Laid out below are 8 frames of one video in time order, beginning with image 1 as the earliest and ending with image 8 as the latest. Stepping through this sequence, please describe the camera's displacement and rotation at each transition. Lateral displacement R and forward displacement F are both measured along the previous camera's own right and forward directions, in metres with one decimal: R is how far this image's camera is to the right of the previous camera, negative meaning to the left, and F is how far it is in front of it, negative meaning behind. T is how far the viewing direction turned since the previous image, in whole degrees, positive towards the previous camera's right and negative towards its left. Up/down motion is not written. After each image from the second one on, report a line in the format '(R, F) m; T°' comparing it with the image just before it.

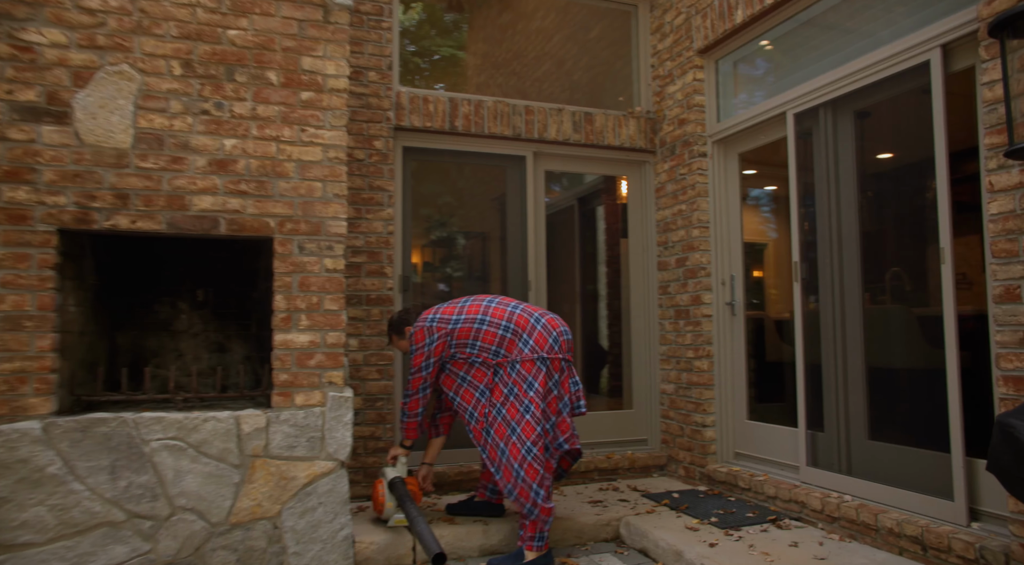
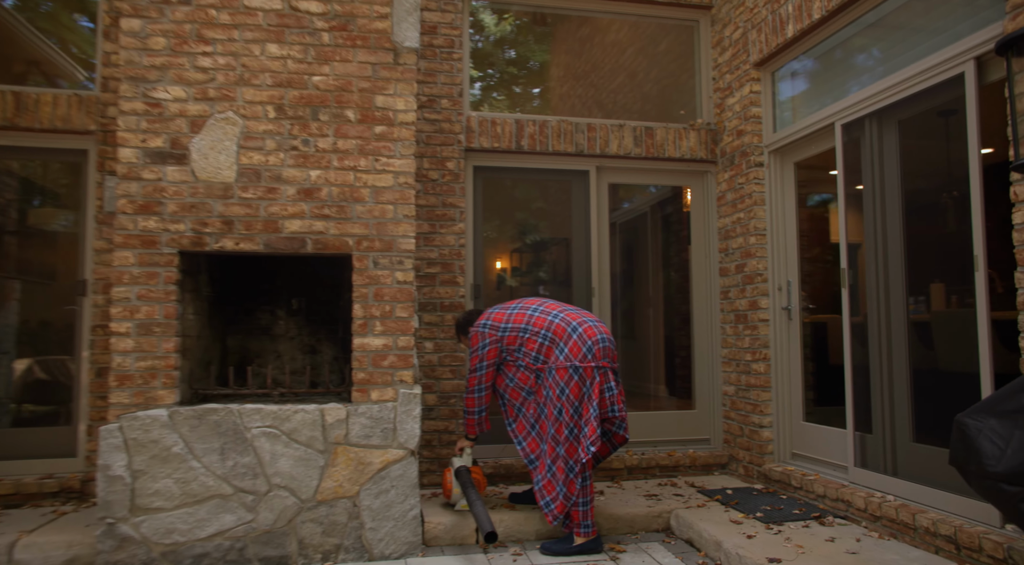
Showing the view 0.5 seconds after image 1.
(+0.2, -0.3) m; -9°
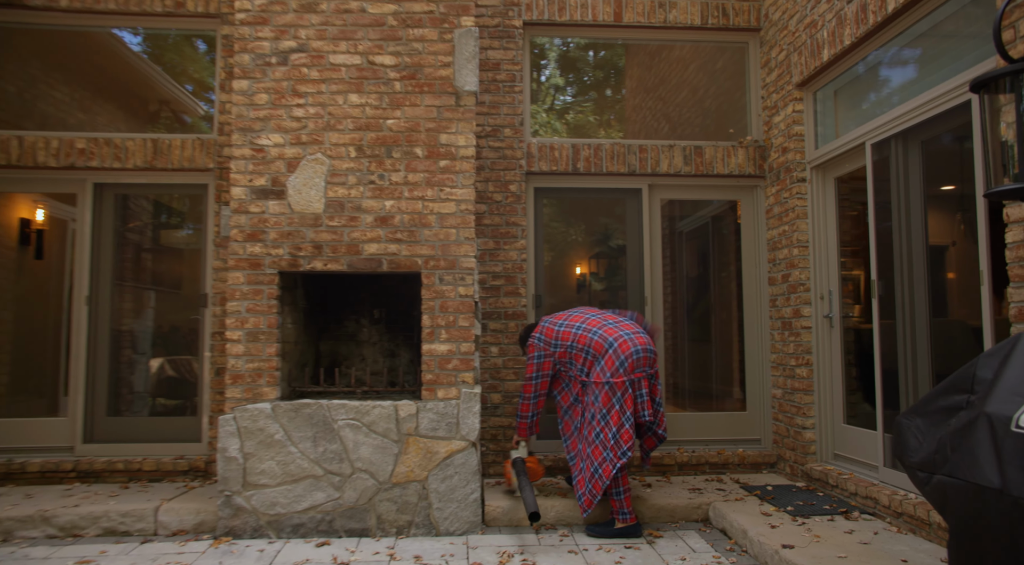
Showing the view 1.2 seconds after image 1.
(+0.2, -0.4) m; -8°
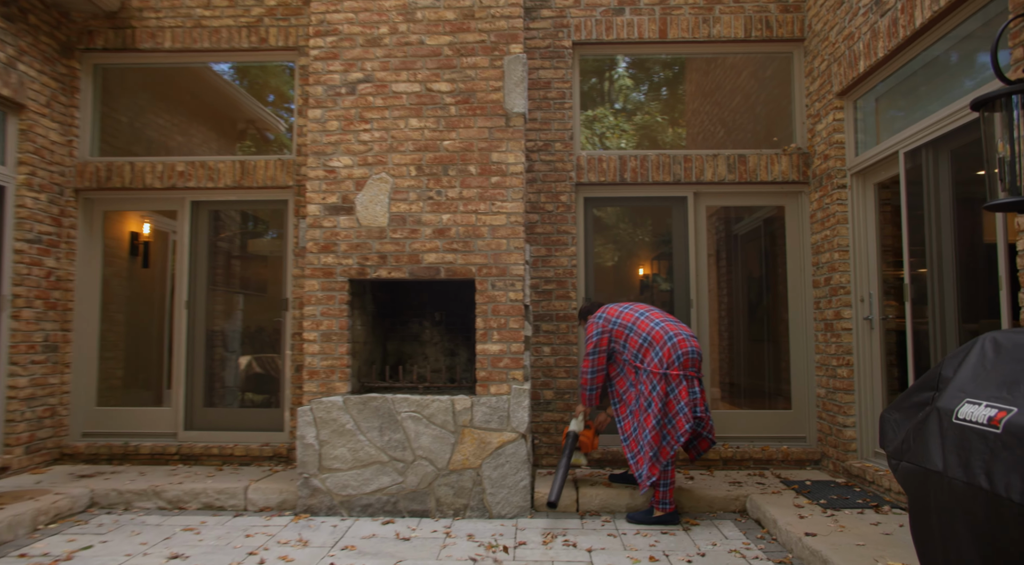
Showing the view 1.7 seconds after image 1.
(+0.2, -0.3) m; -6°
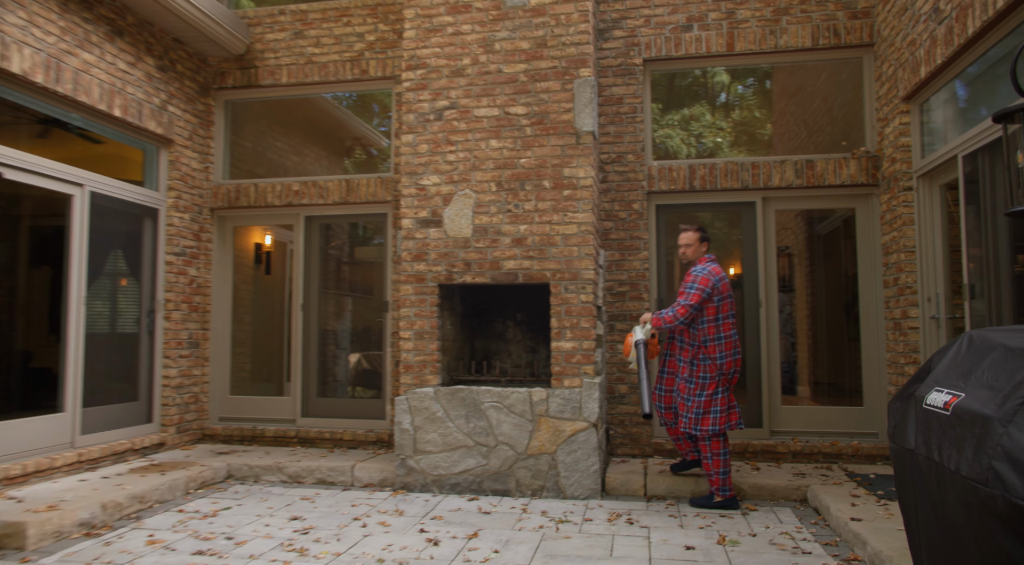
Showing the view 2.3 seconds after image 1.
(+0.2, -0.4) m; -8°
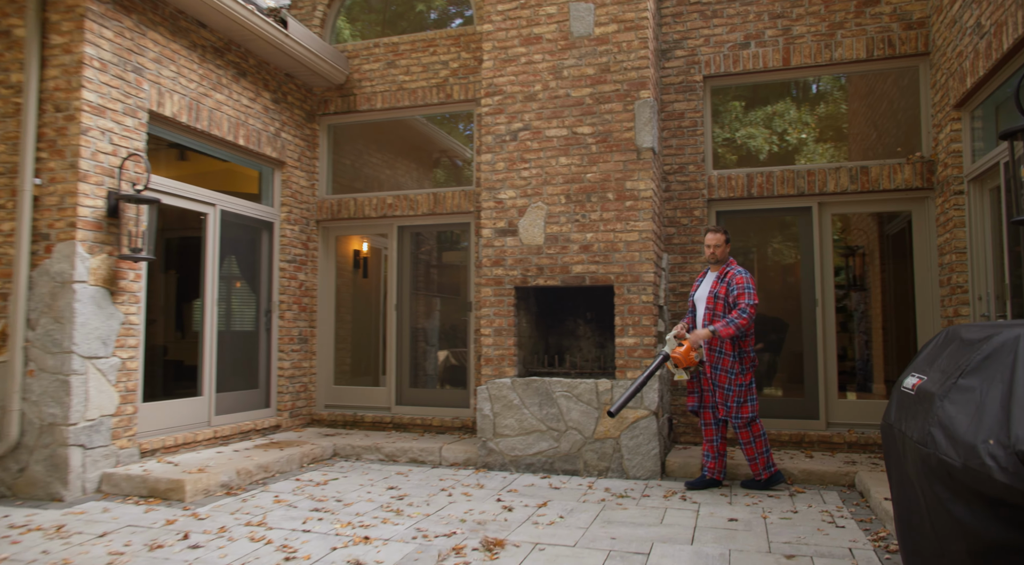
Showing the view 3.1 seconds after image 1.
(+0.1, -0.5) m; -7°
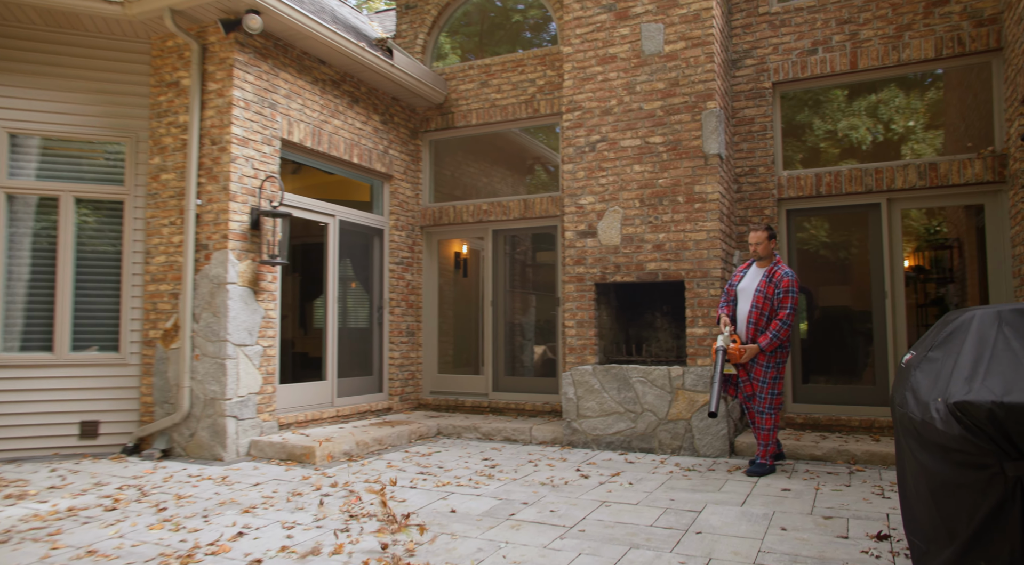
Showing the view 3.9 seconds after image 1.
(+0.2, -0.6) m; -9°
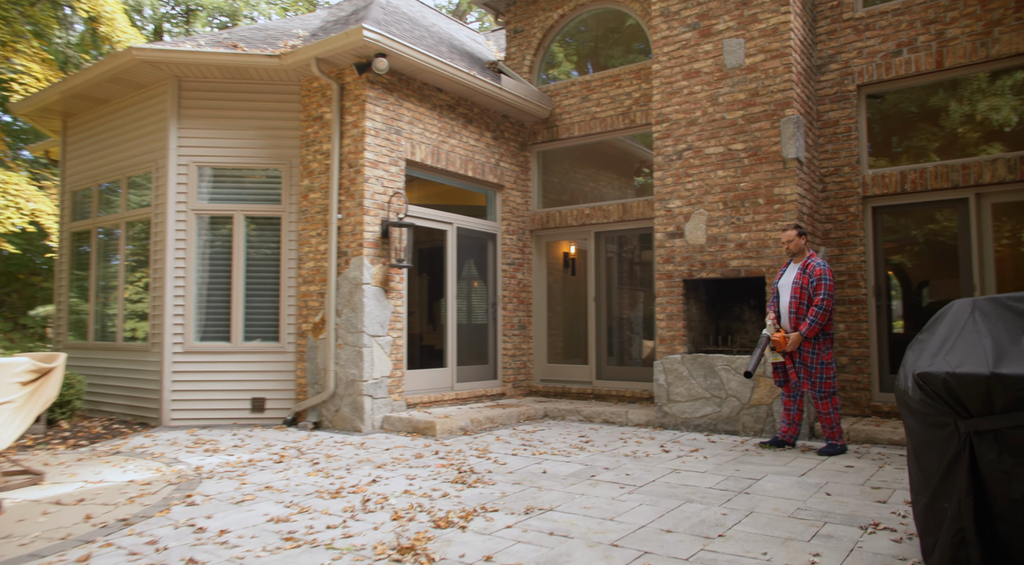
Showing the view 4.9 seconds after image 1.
(+0.3, -0.7) m; -11°
